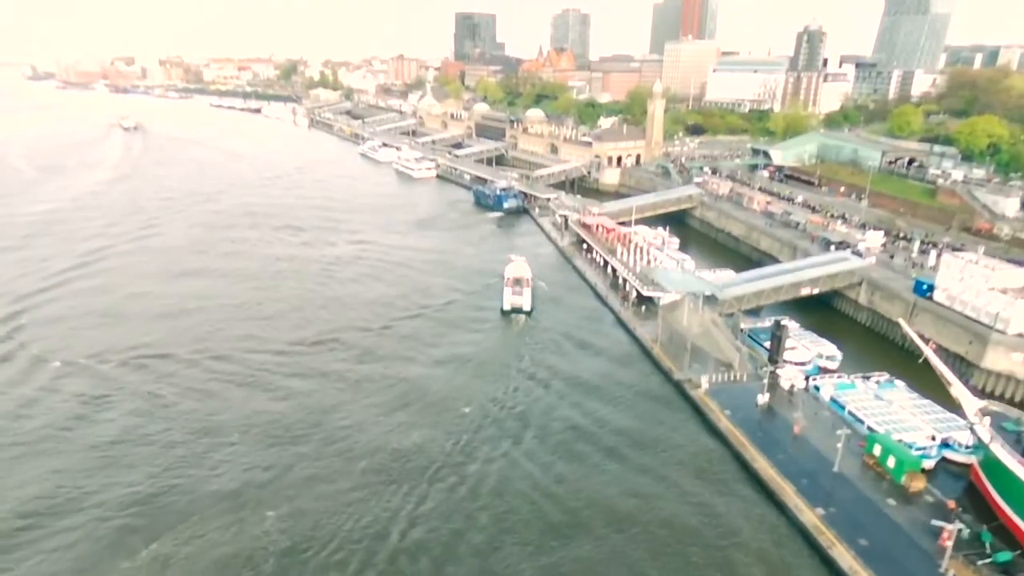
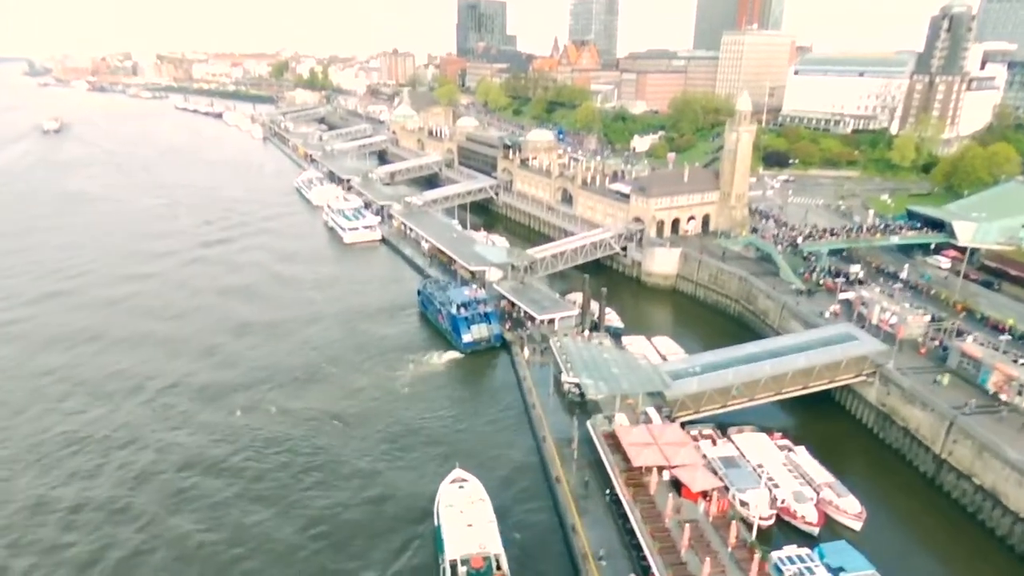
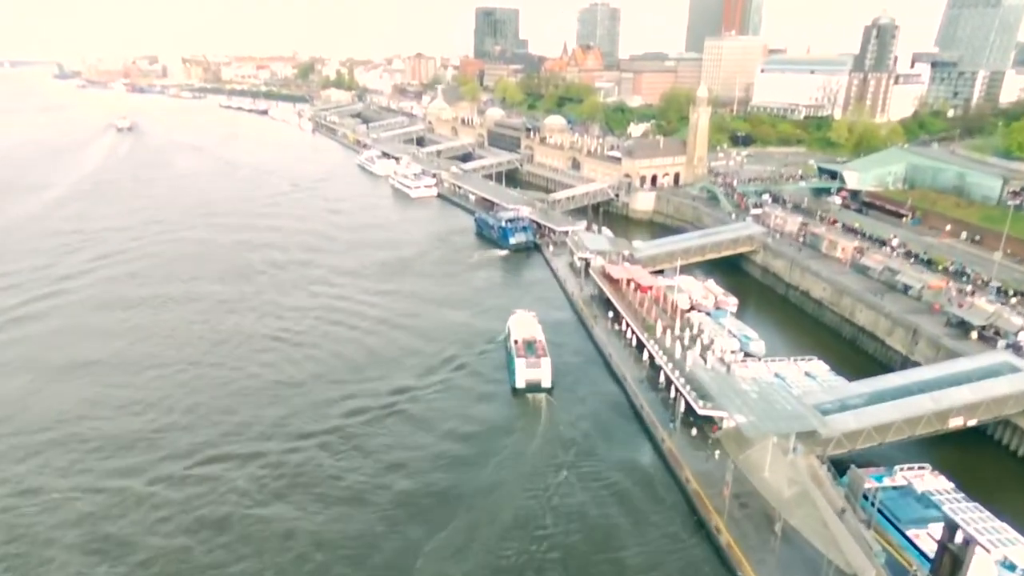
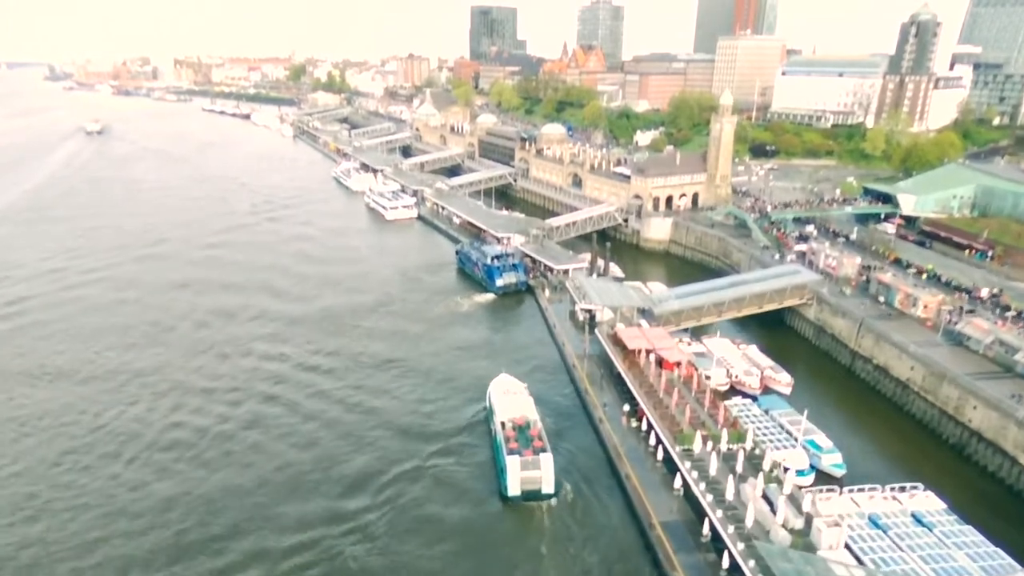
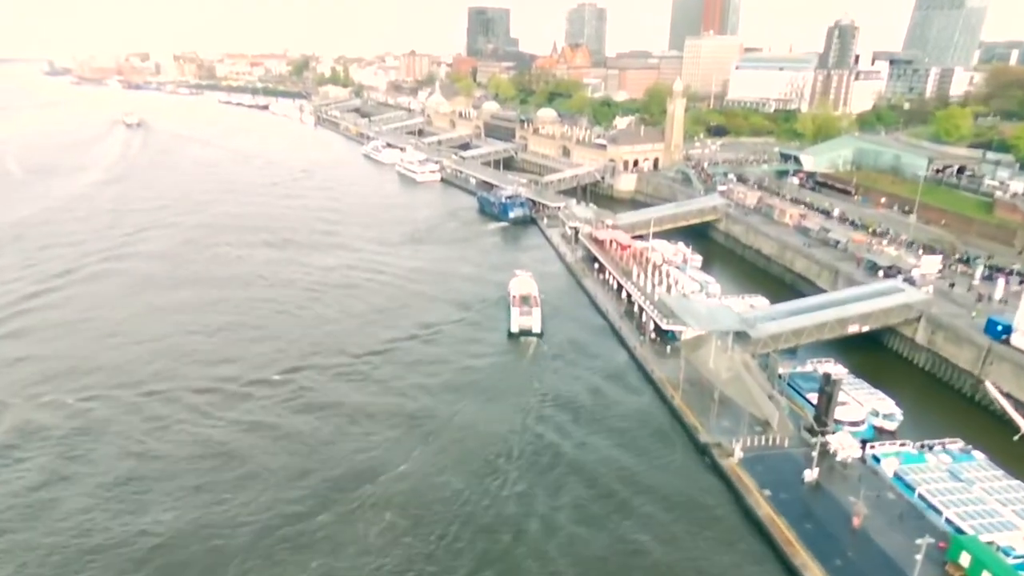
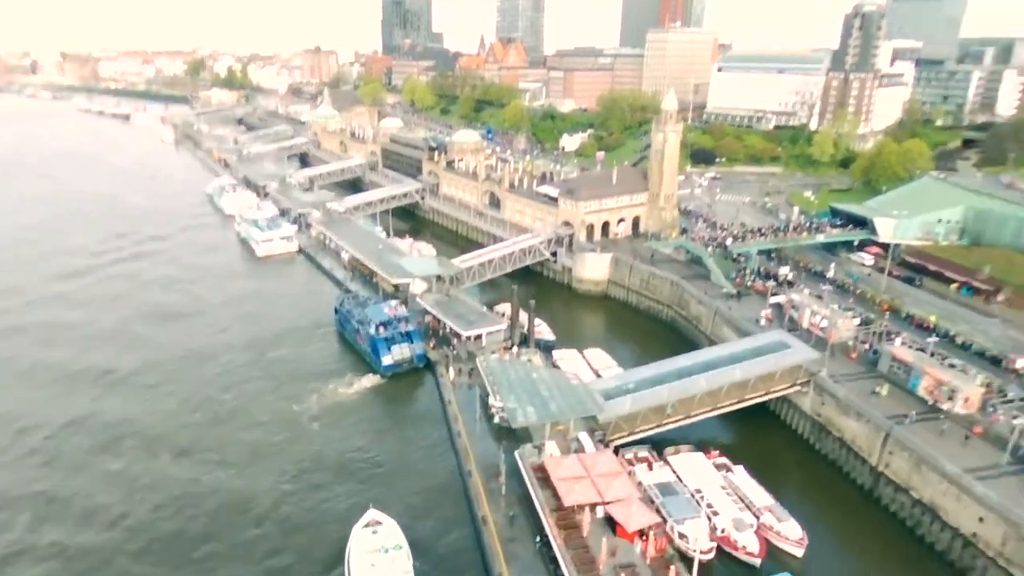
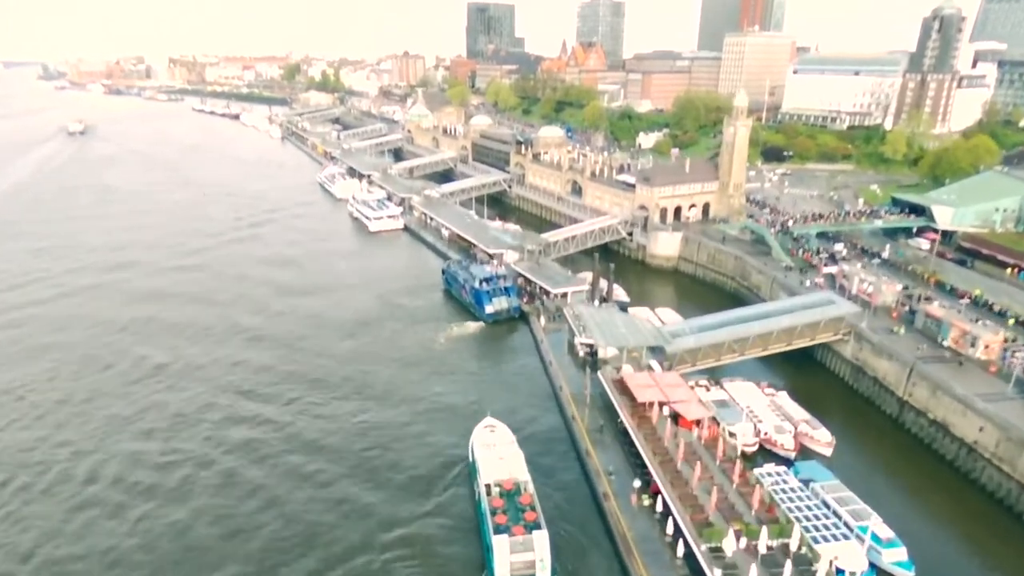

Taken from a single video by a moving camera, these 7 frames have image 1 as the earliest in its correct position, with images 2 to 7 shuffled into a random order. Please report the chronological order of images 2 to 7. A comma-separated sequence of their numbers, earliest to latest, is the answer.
5, 3, 4, 7, 2, 6
